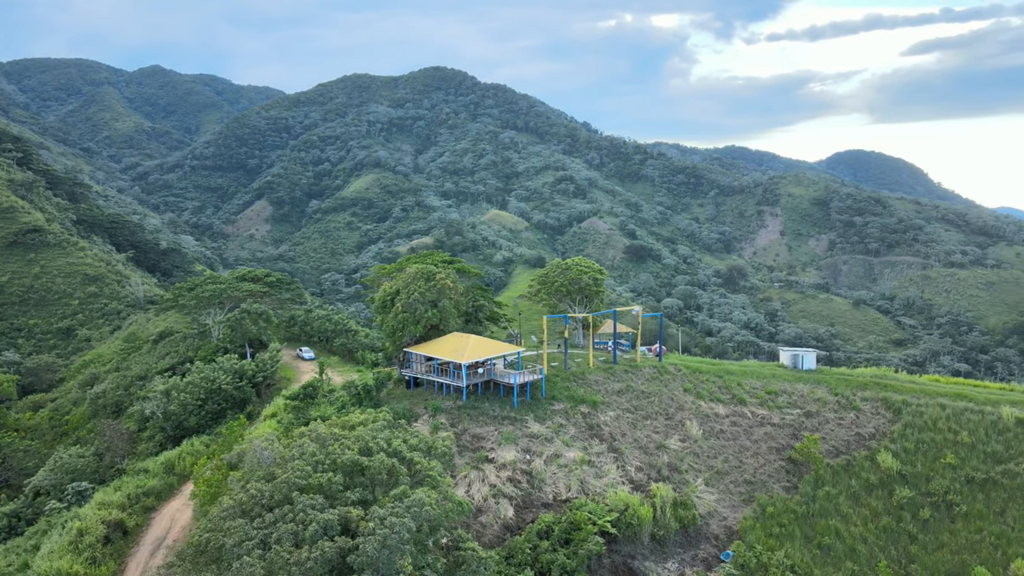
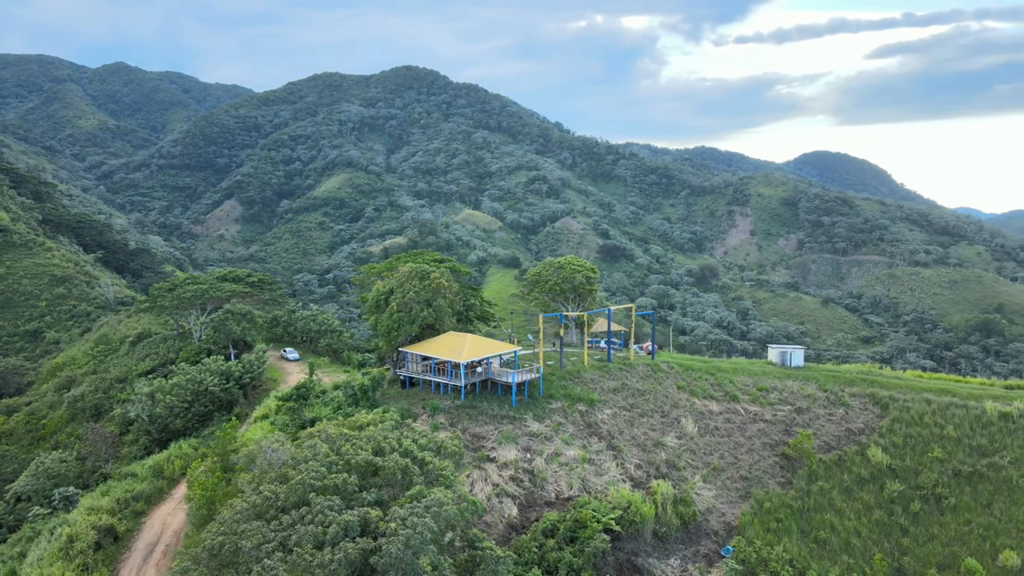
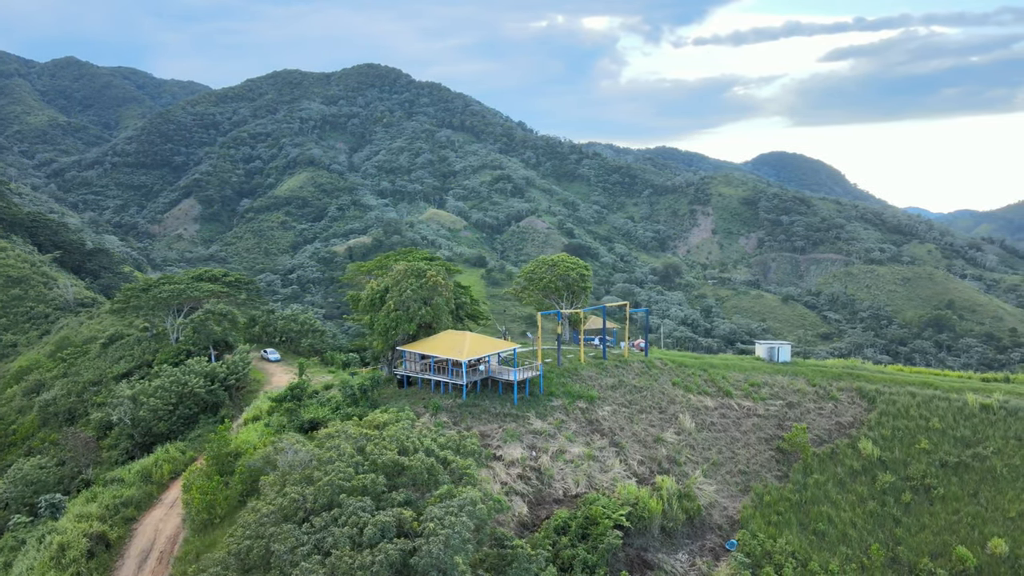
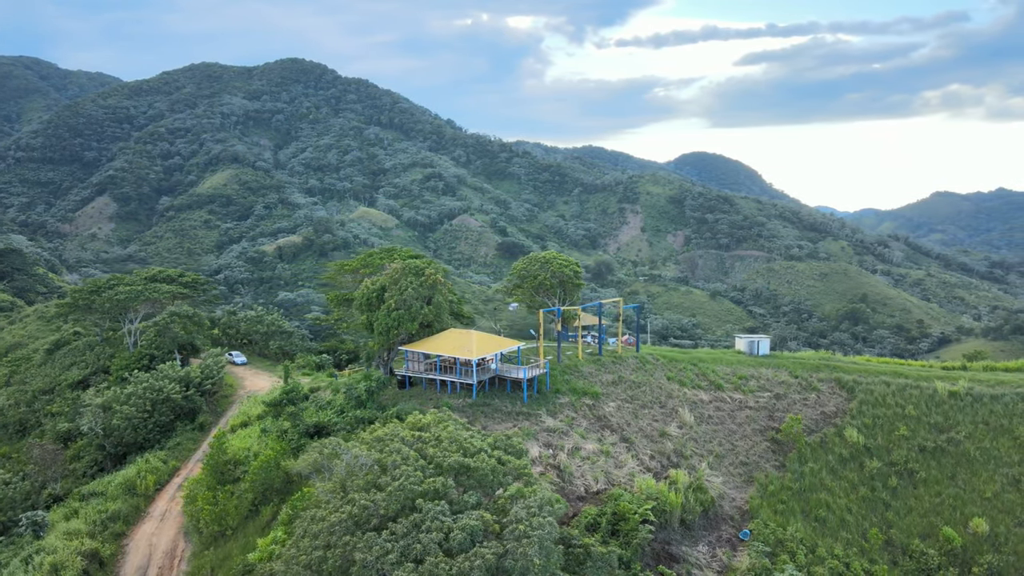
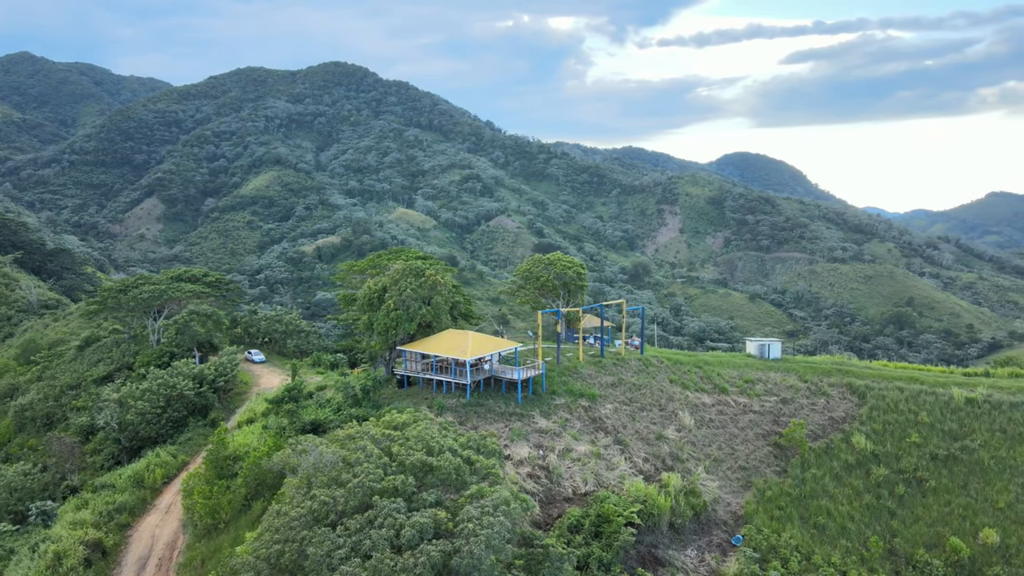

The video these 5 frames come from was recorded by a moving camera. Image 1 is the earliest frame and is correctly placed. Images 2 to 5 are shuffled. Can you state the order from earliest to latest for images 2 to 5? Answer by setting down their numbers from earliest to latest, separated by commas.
2, 3, 5, 4
